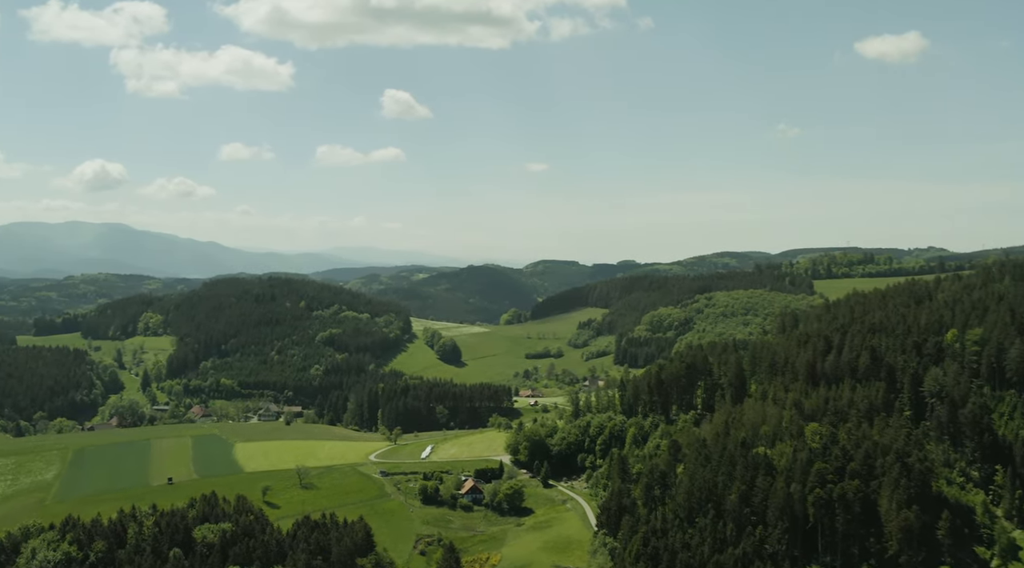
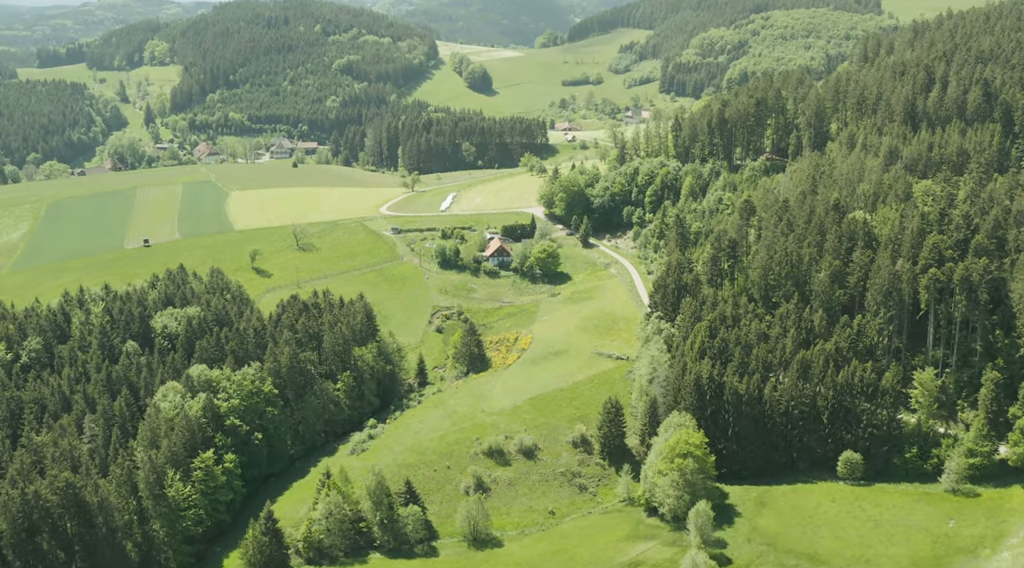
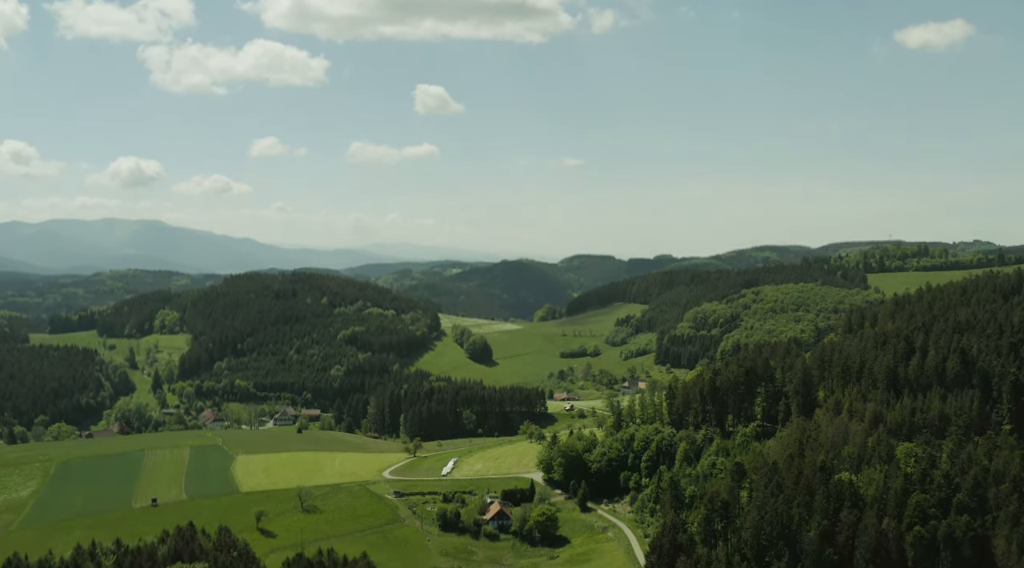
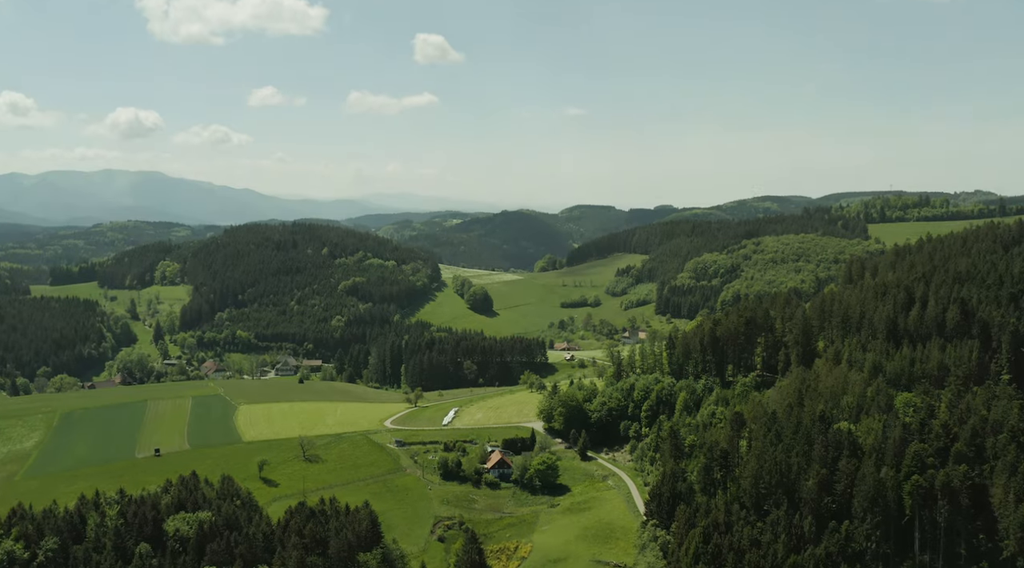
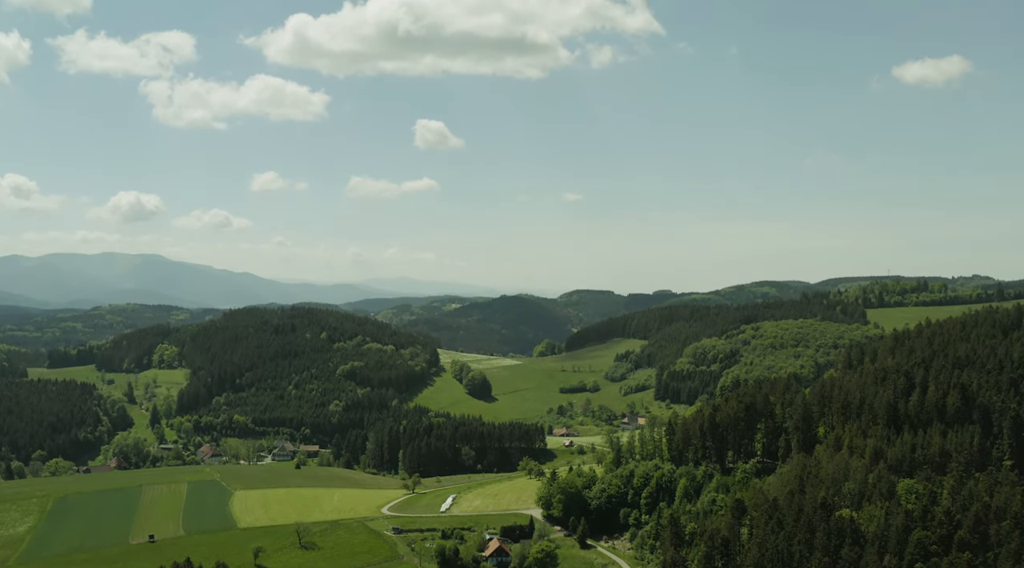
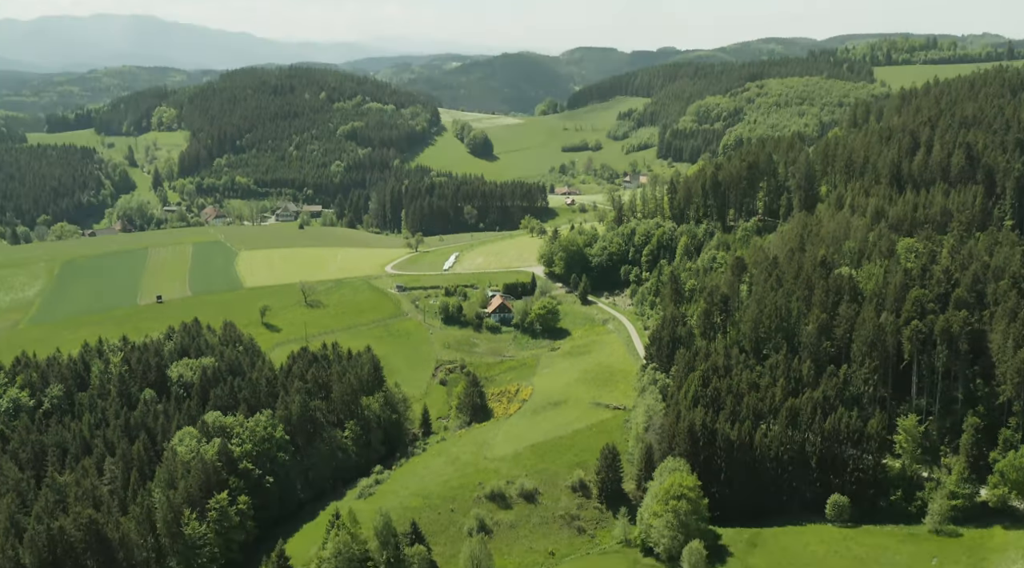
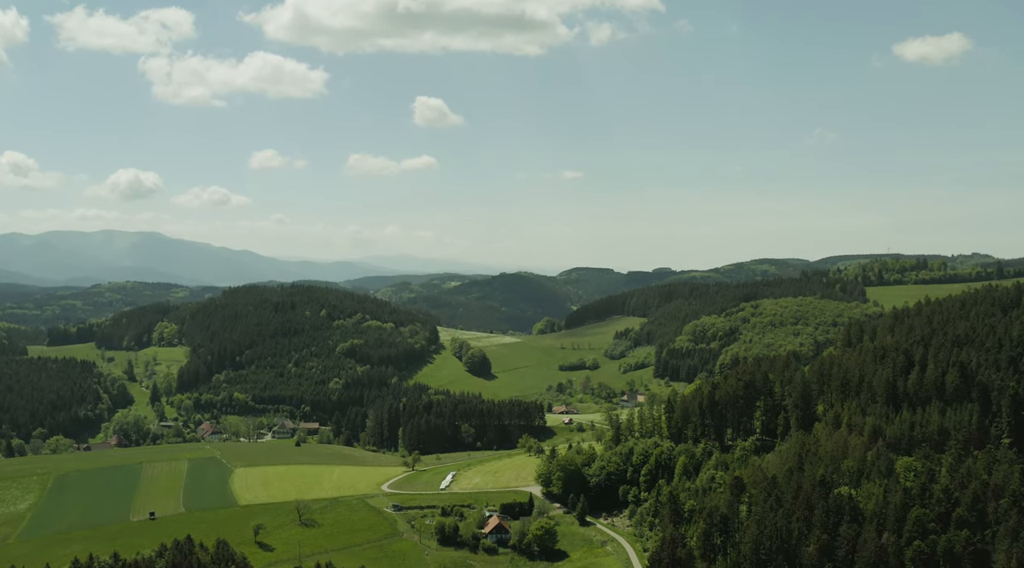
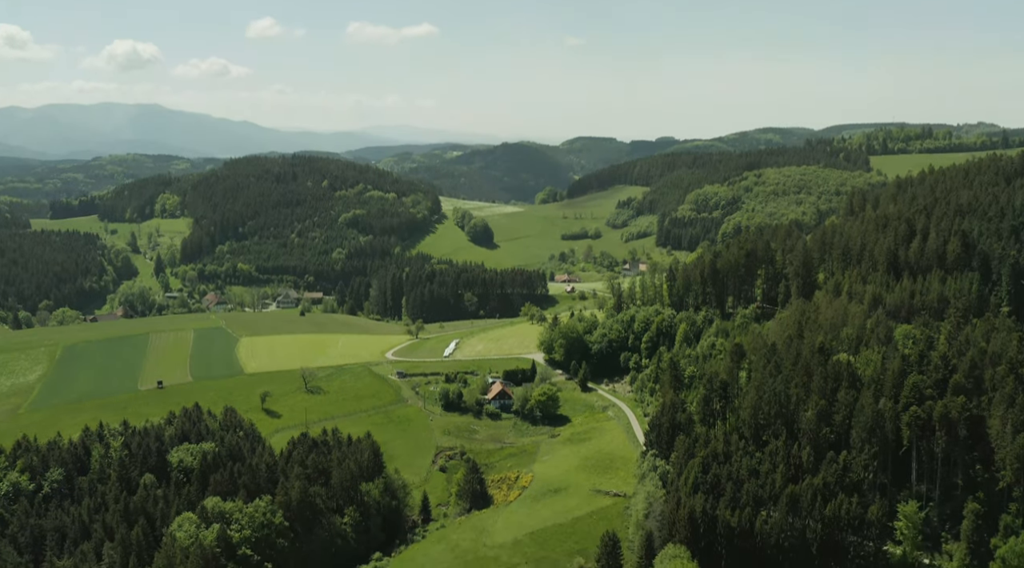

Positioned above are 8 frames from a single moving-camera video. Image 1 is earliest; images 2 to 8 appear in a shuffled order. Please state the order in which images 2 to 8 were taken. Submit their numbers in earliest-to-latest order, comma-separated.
7, 5, 3, 4, 8, 6, 2
